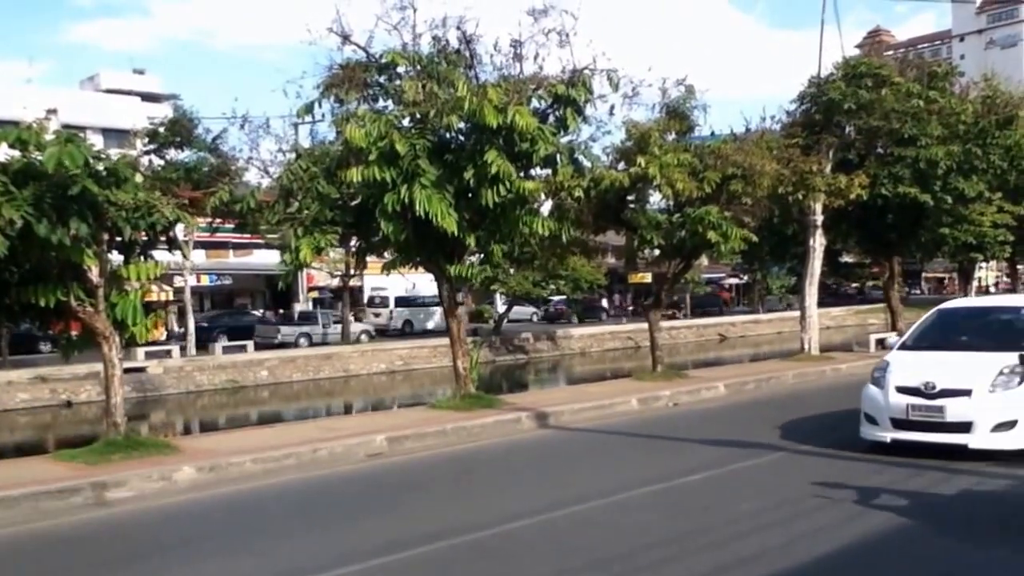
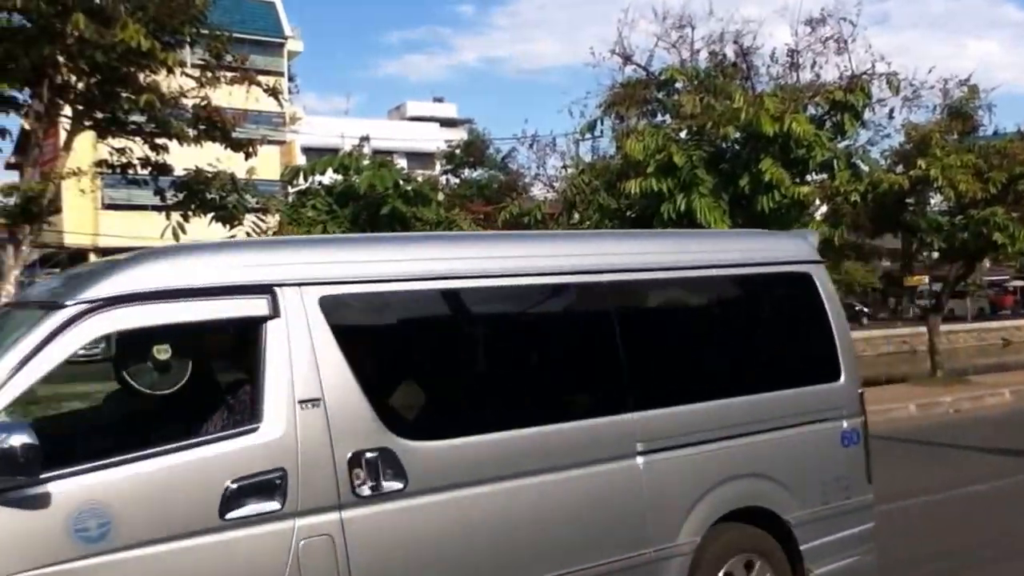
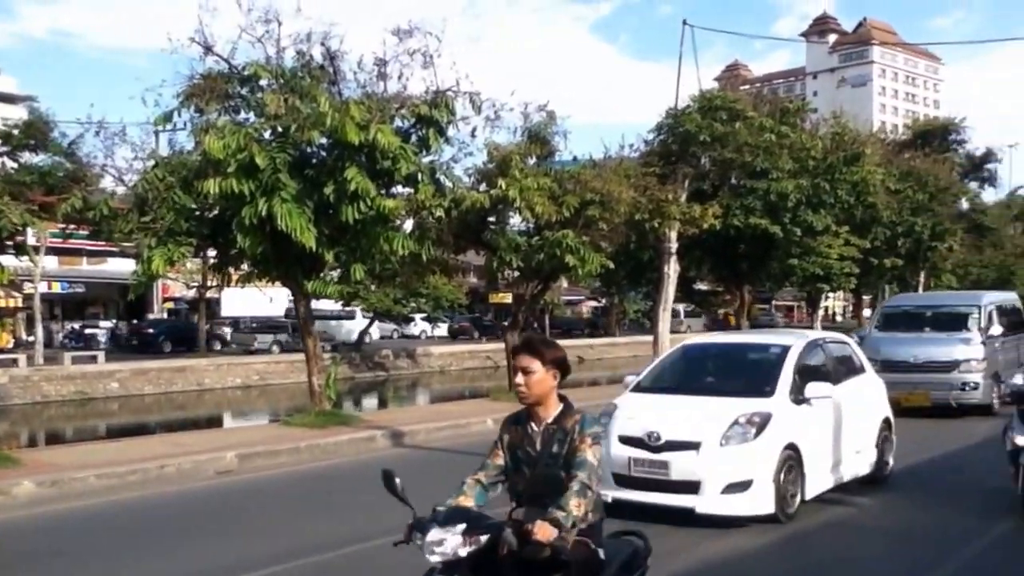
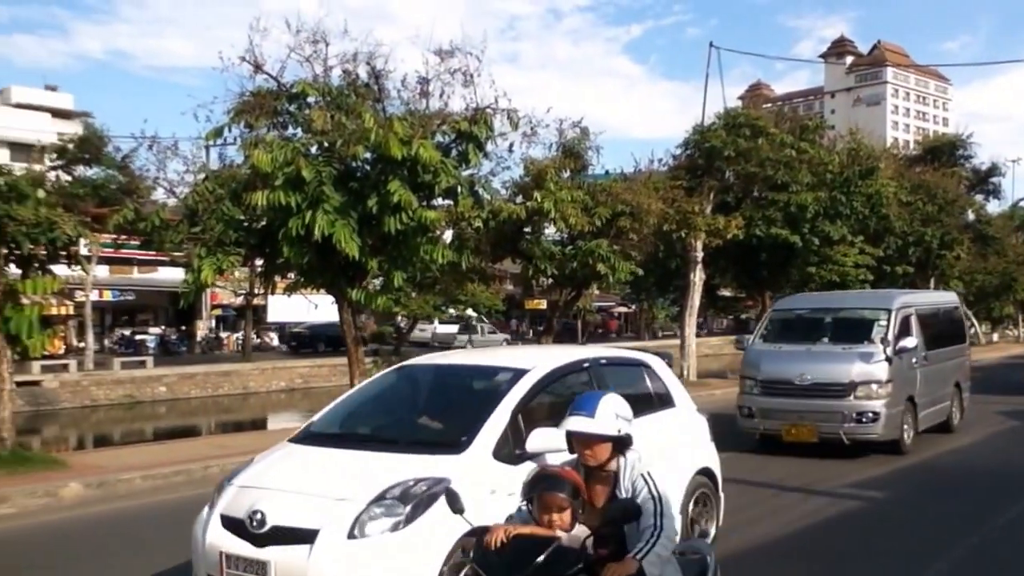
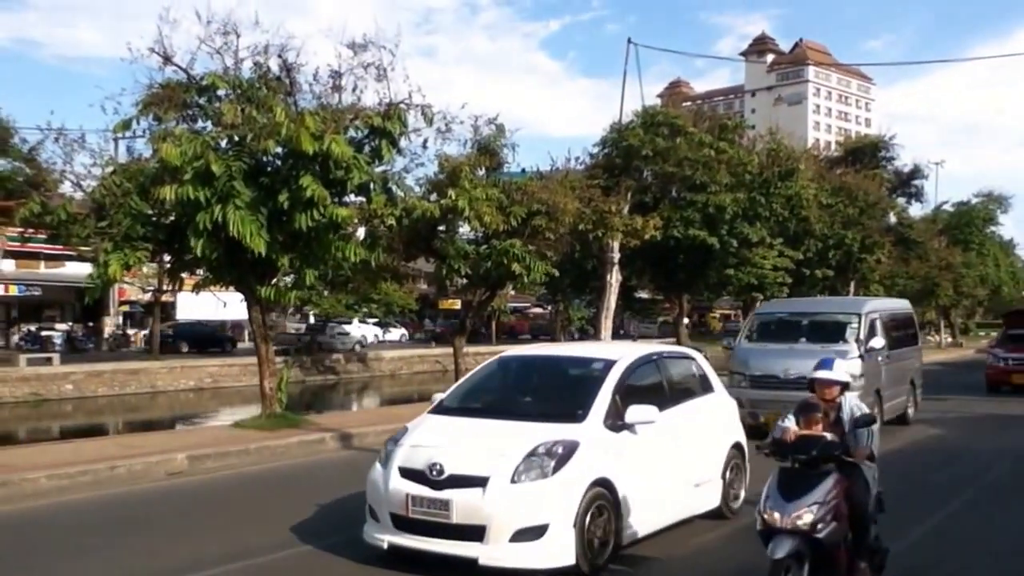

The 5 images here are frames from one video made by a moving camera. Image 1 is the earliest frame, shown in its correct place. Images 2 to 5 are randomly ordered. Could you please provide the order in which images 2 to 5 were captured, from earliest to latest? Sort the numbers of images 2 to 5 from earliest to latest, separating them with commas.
3, 5, 4, 2
